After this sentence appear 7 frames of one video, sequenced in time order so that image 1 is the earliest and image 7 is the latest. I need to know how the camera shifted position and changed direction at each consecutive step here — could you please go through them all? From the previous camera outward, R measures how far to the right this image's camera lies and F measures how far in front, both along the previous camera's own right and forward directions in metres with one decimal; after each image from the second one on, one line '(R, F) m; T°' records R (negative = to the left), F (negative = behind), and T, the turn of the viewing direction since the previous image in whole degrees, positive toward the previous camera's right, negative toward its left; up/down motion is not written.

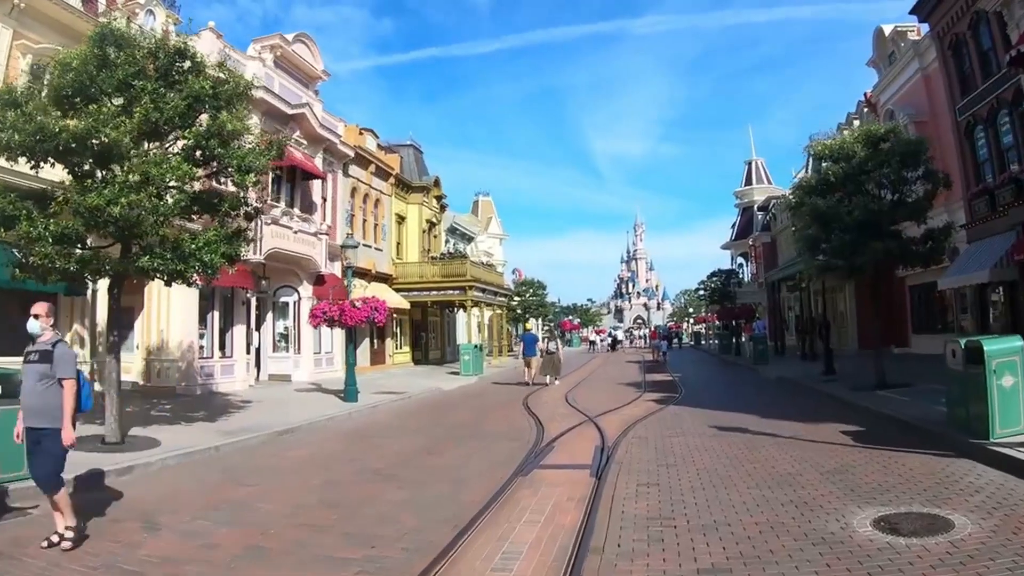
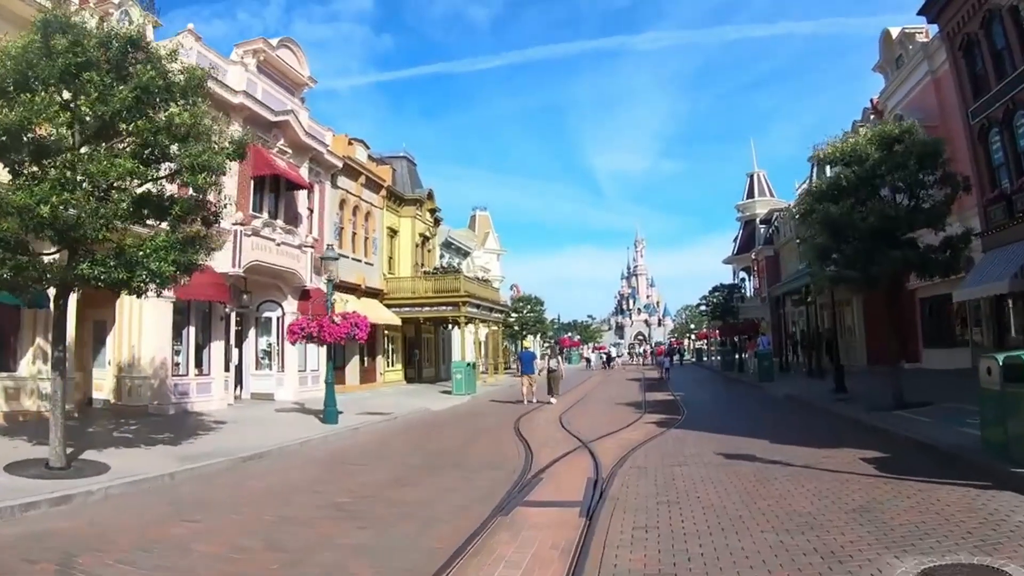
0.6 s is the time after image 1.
(+0.2, +1.0) m; 0°
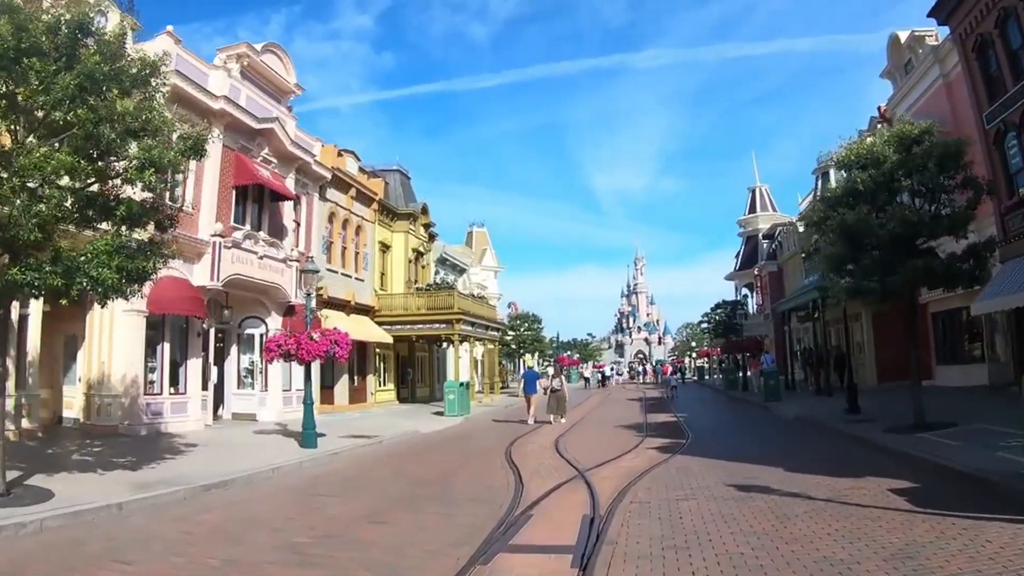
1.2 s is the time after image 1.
(+0.2, +1.0) m; 0°
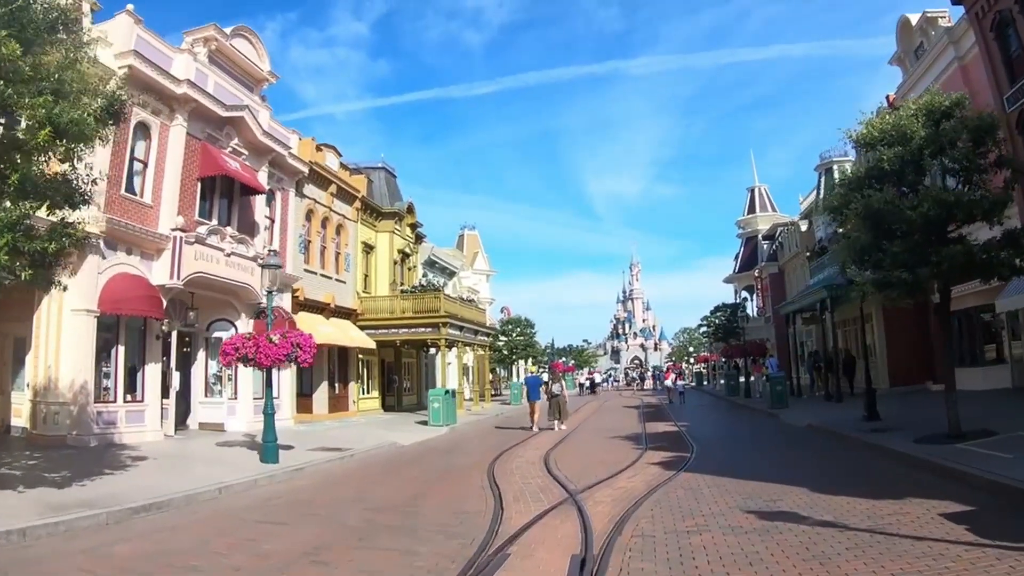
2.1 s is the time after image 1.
(+0.2, +1.5) m; 0°
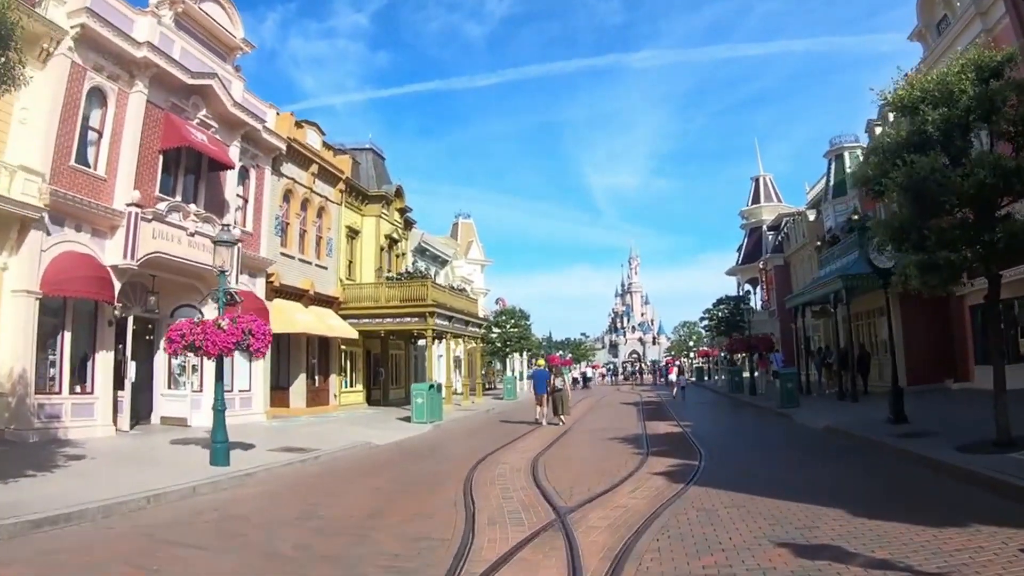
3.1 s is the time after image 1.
(+0.2, +1.6) m; 0°
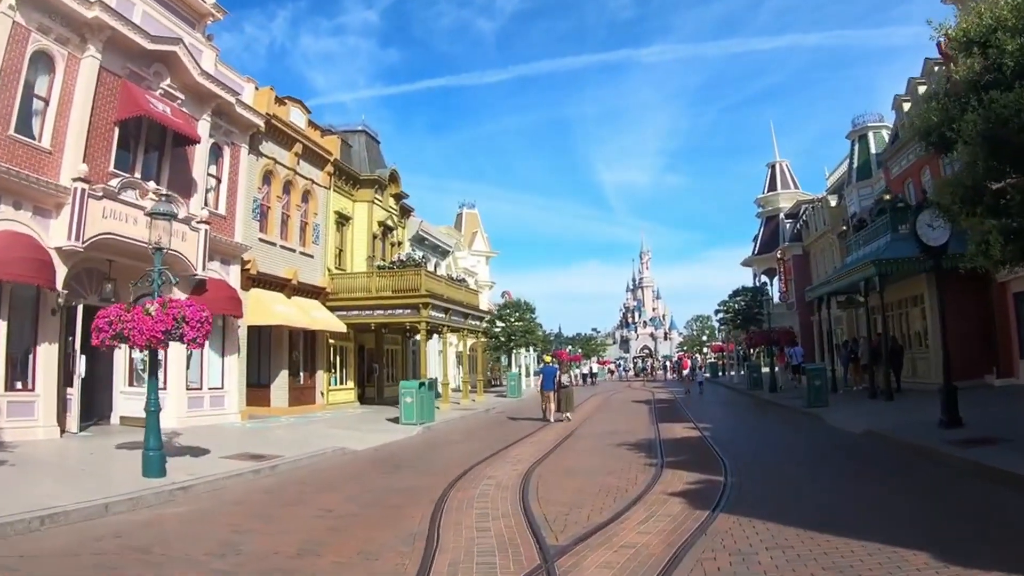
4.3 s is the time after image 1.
(+0.3, +1.9) m; -1°
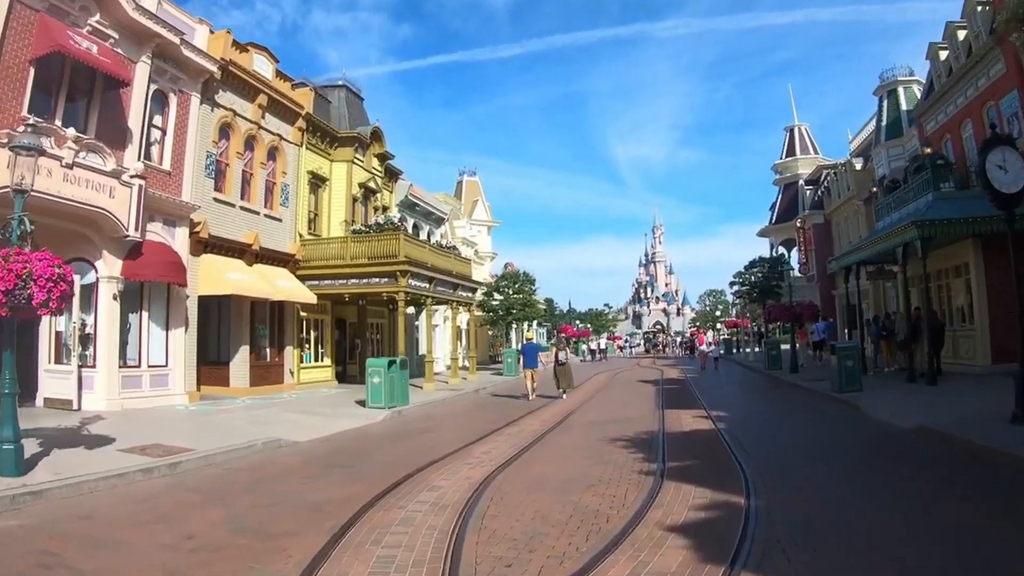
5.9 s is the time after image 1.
(+0.6, +2.4) m; -1°
